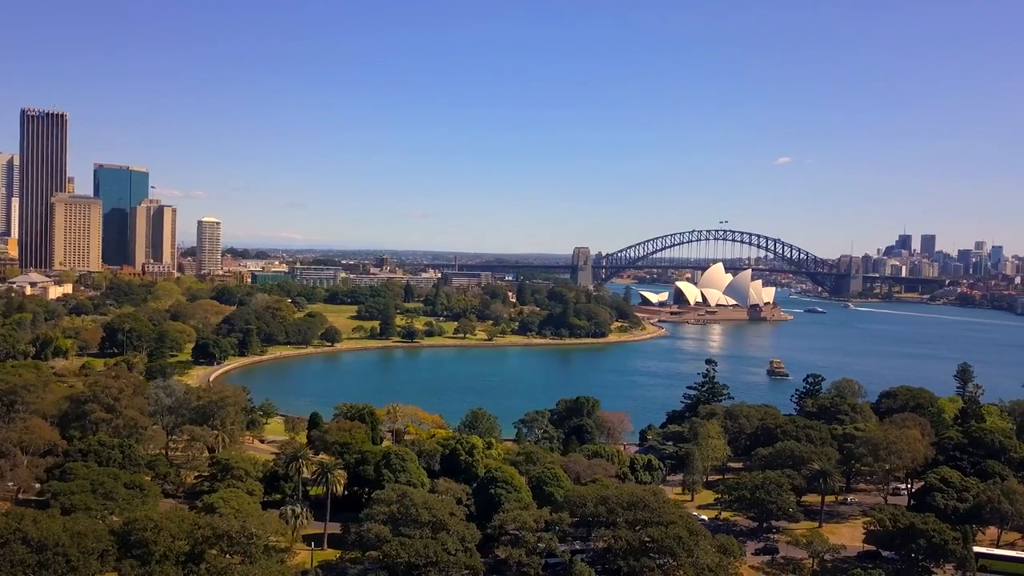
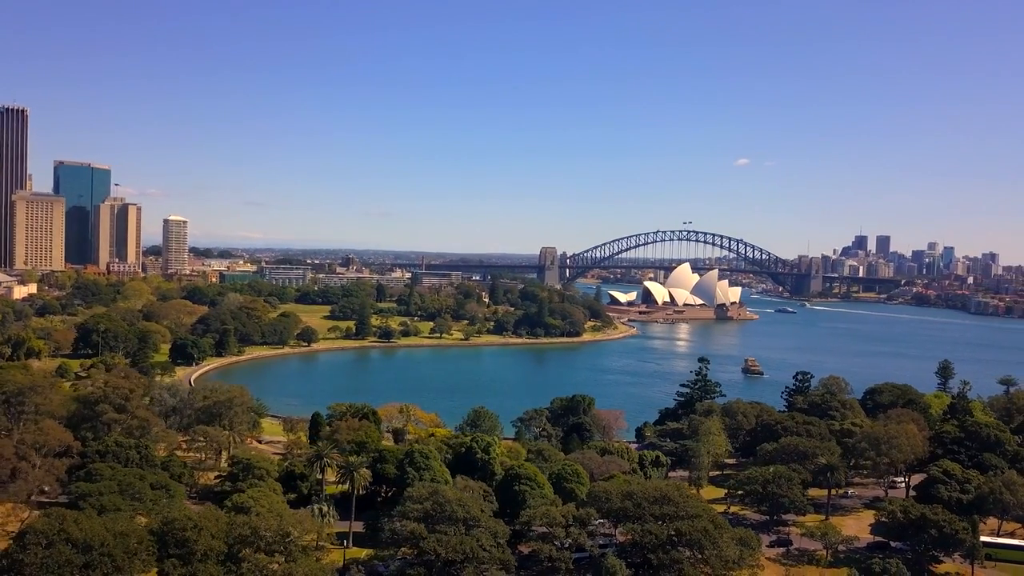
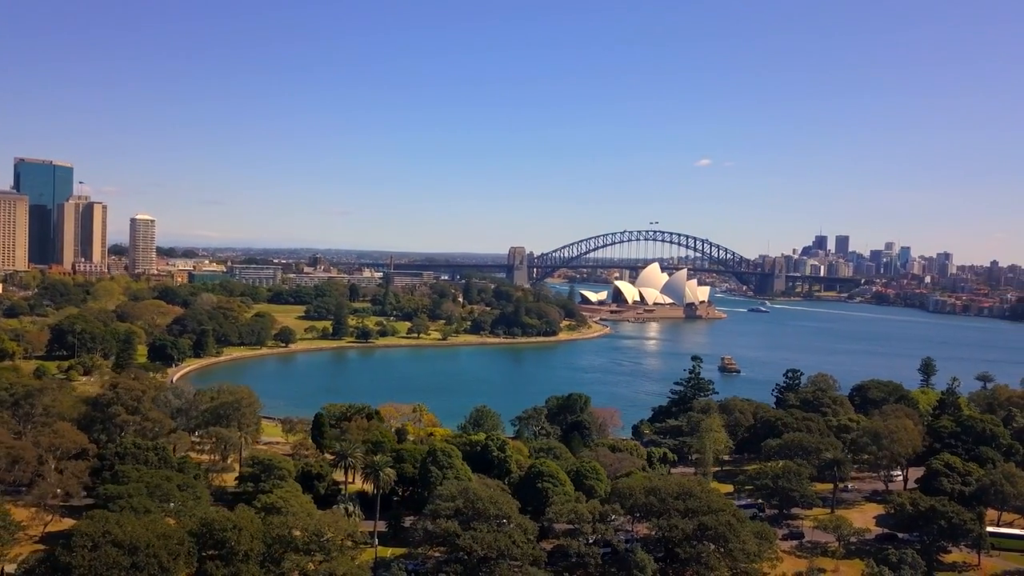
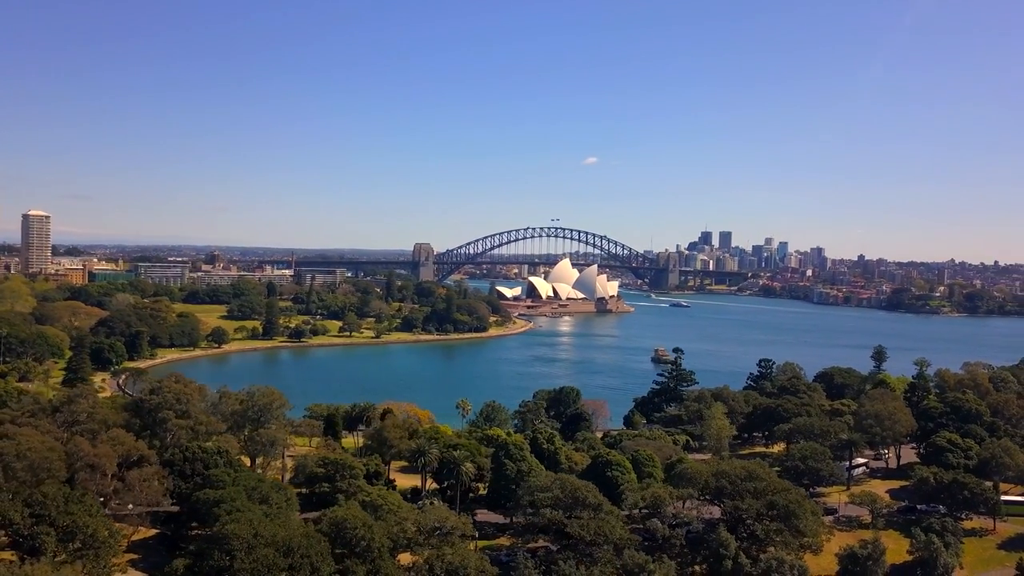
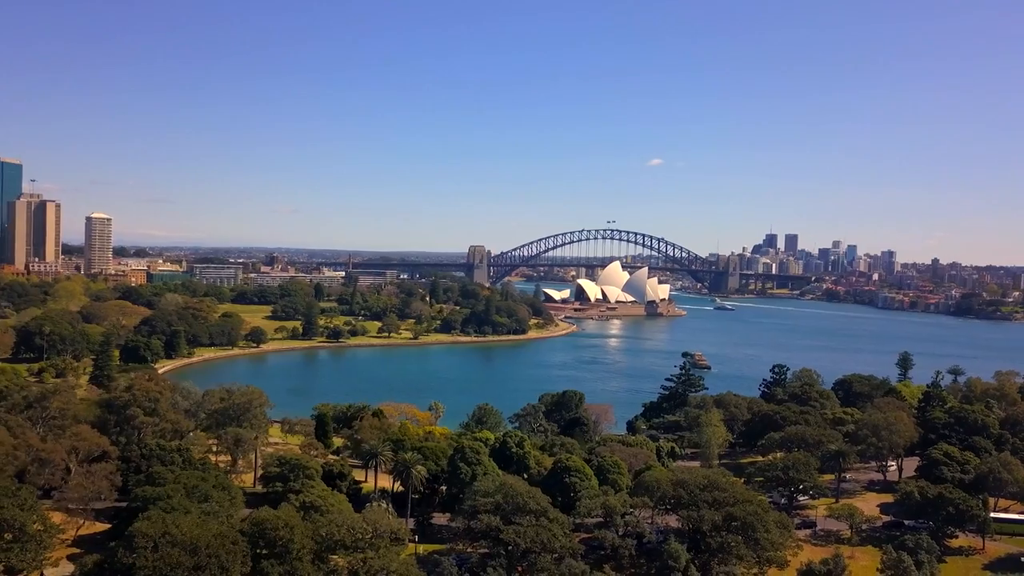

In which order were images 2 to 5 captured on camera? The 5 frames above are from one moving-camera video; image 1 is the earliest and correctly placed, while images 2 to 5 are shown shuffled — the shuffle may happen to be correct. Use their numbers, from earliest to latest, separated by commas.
2, 3, 5, 4
